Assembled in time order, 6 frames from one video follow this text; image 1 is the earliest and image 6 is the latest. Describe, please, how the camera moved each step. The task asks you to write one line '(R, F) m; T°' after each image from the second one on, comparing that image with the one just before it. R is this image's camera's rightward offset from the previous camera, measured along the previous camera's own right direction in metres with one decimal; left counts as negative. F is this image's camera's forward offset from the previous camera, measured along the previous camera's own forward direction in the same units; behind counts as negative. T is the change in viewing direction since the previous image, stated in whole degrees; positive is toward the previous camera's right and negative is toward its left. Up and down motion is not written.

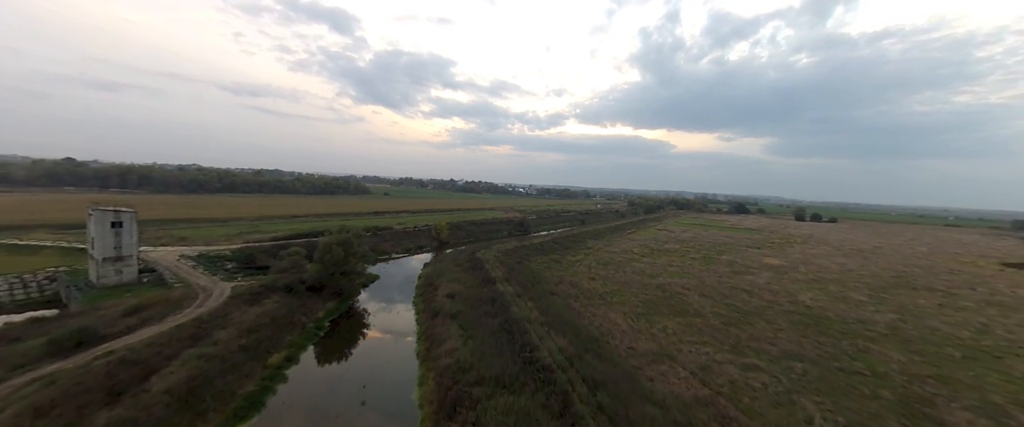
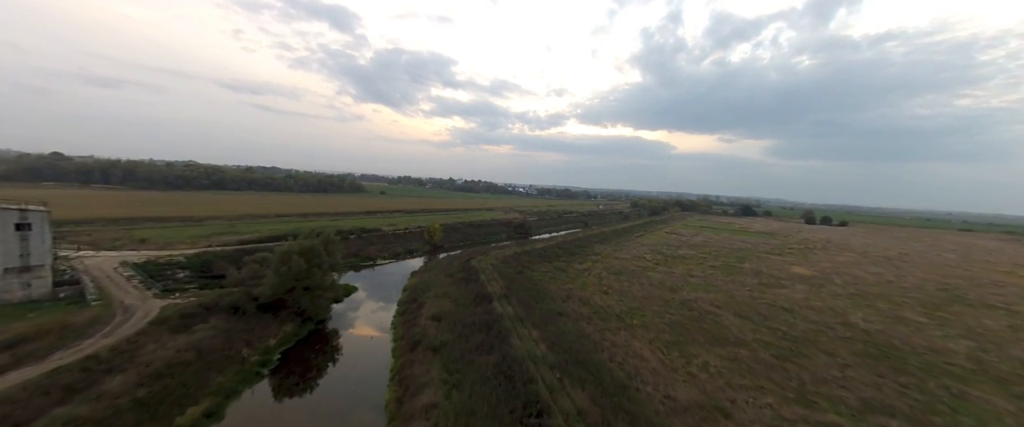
(0.0, +3.6) m; 0°
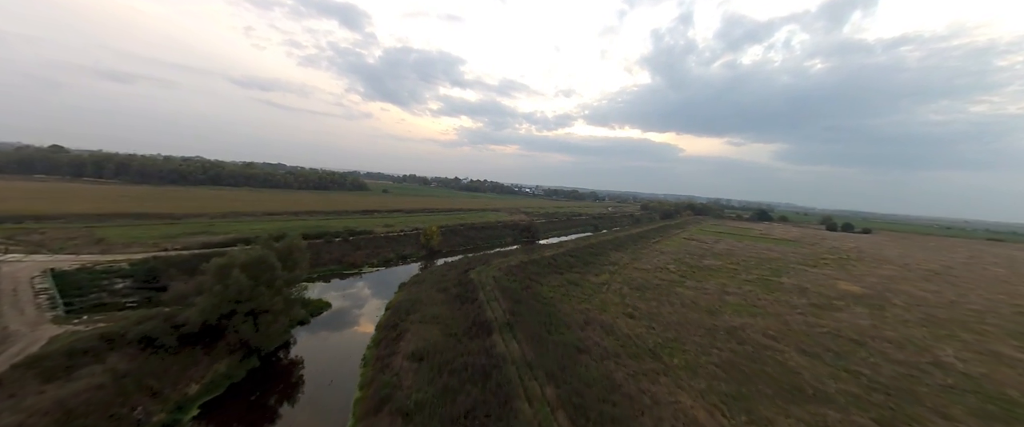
(-0.1, +3.8) m; -1°
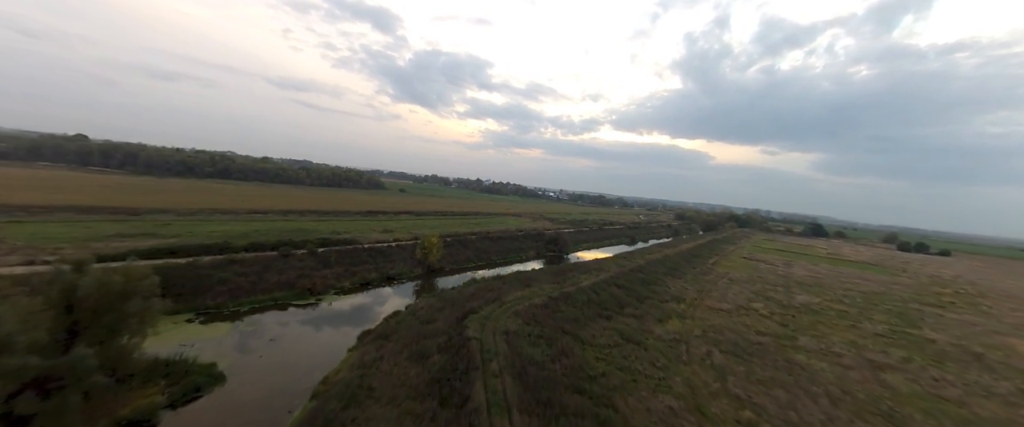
(-0.2, +7.9) m; -4°
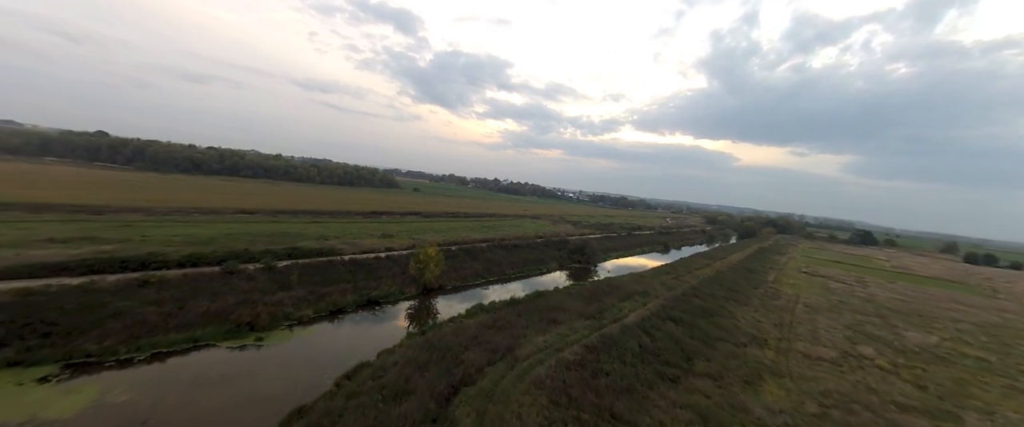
(-0.1, +5.3) m; -3°
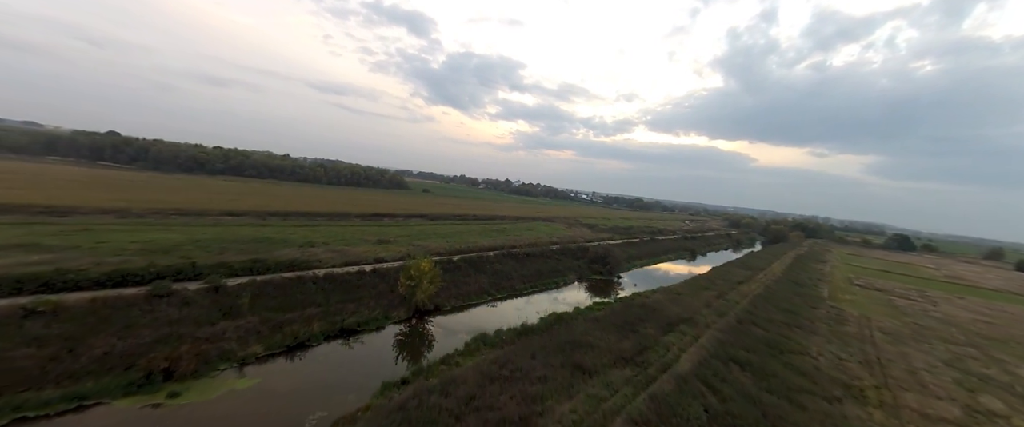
(0.0, +3.6) m; -2°
